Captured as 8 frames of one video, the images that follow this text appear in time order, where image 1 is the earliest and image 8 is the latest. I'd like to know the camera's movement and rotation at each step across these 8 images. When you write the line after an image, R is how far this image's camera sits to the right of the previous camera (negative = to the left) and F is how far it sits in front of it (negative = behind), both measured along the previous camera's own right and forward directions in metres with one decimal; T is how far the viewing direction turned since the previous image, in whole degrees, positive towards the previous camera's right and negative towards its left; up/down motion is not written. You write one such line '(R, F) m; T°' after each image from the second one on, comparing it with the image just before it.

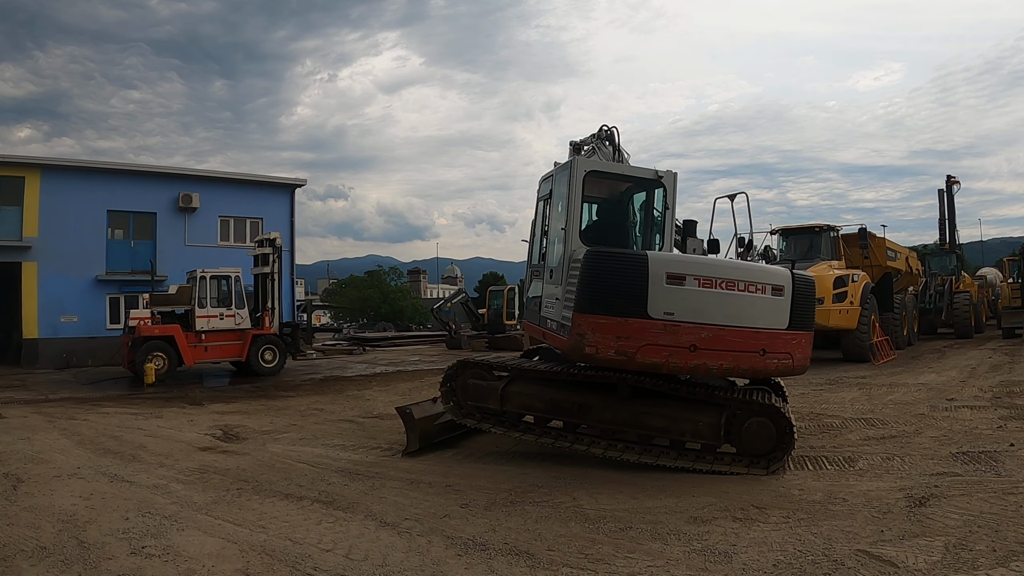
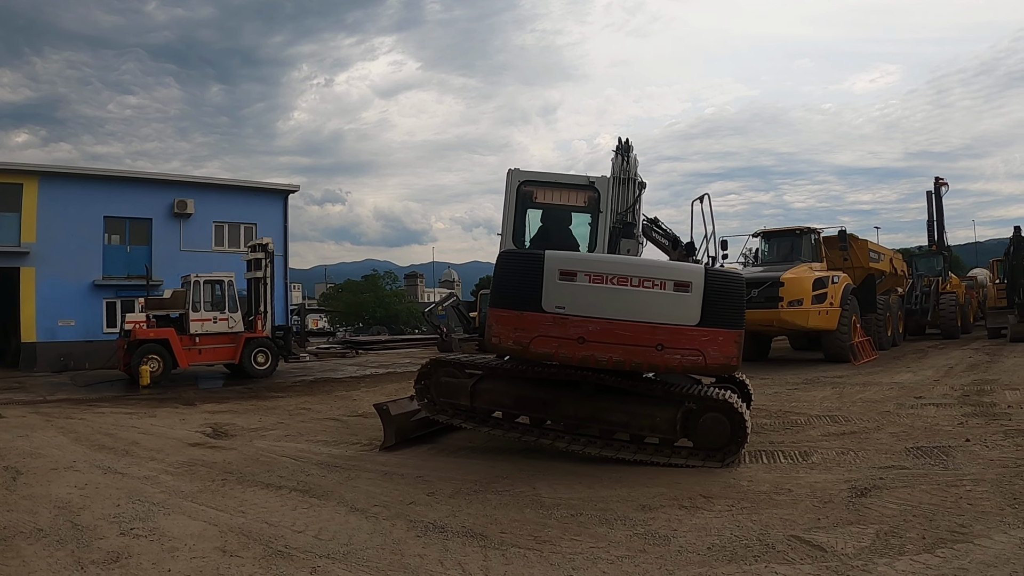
(+0.2, -0.3) m; 0°
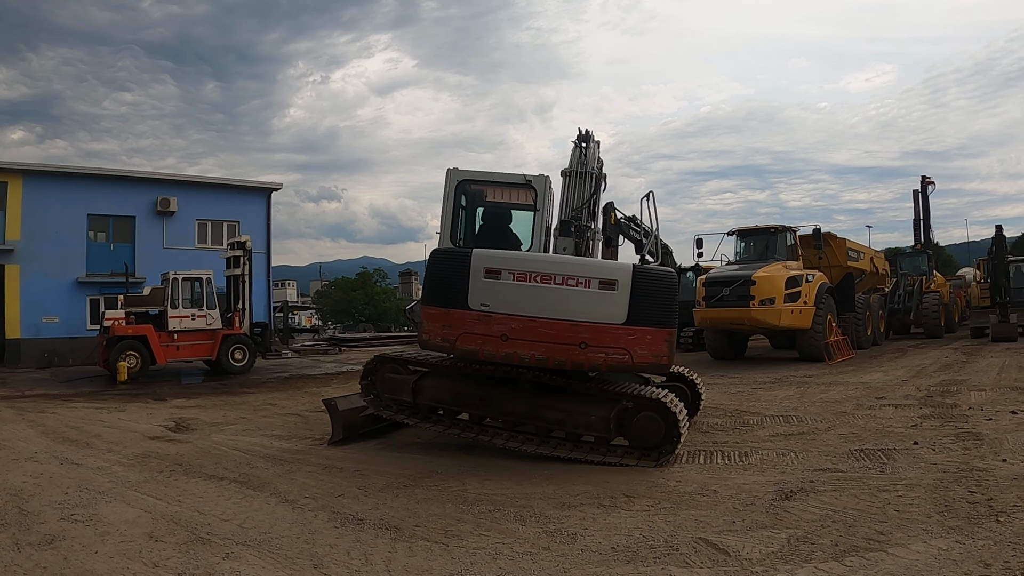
(+0.5, -0.2) m; 0°
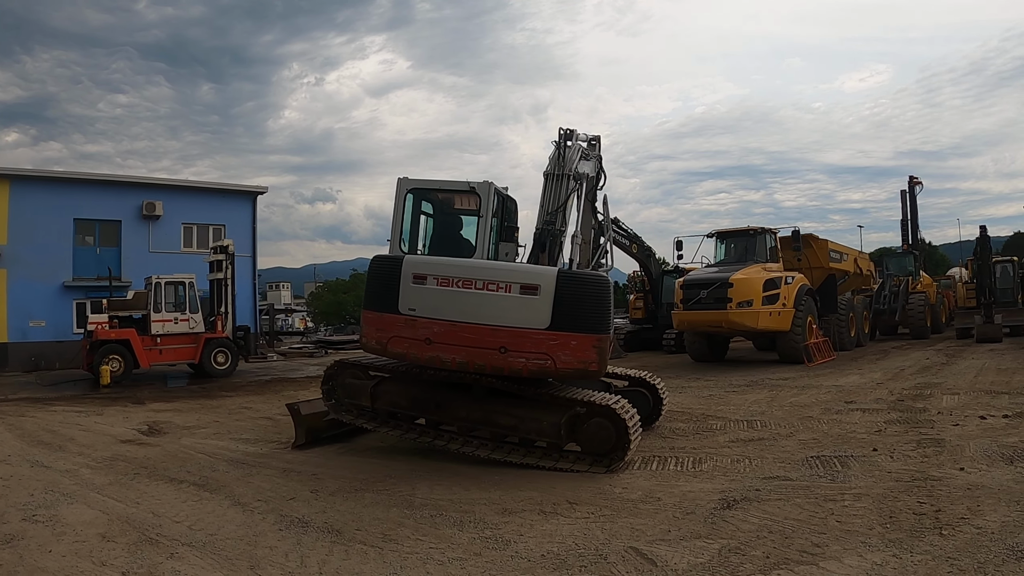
(+0.3, -0.2) m; 0°
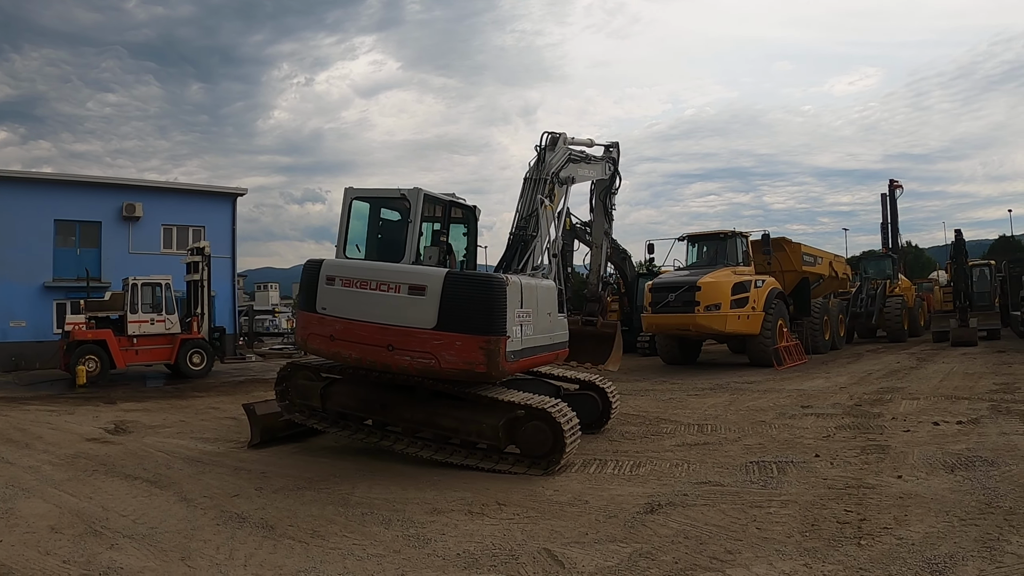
(+0.4, -0.3) m; +1°
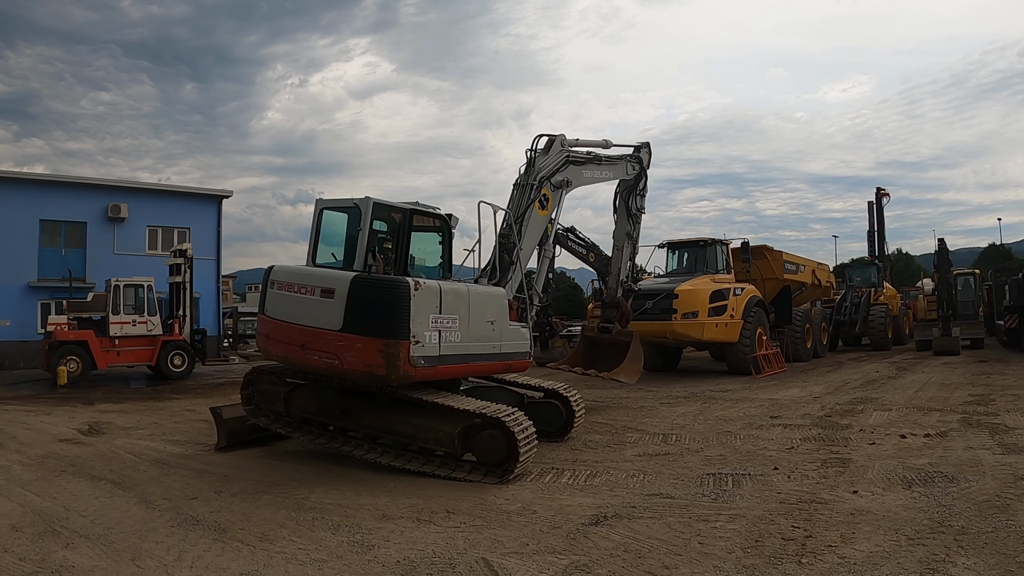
(+0.3, -0.2) m; 0°
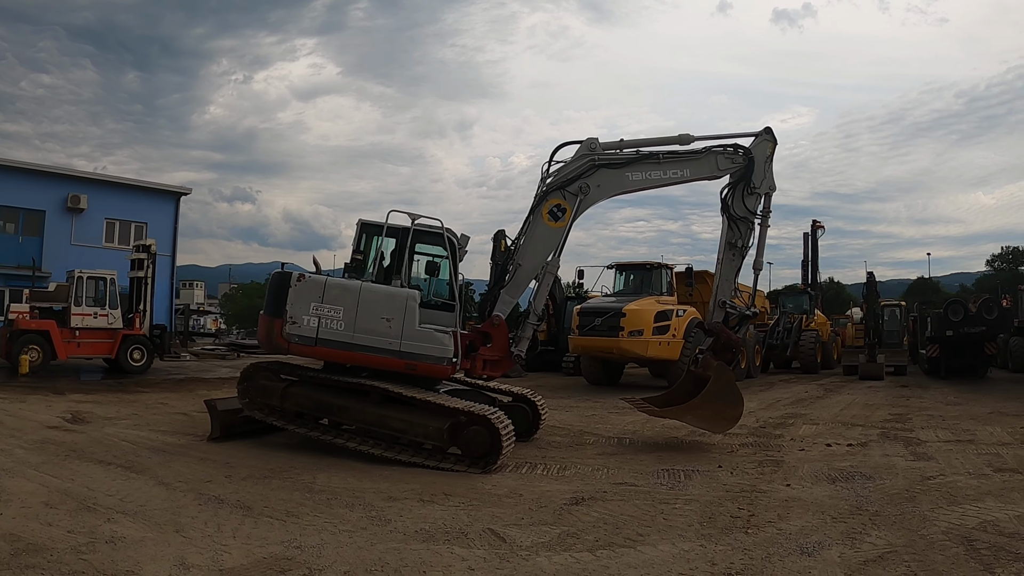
(-0.4, -0.6) m; +4°
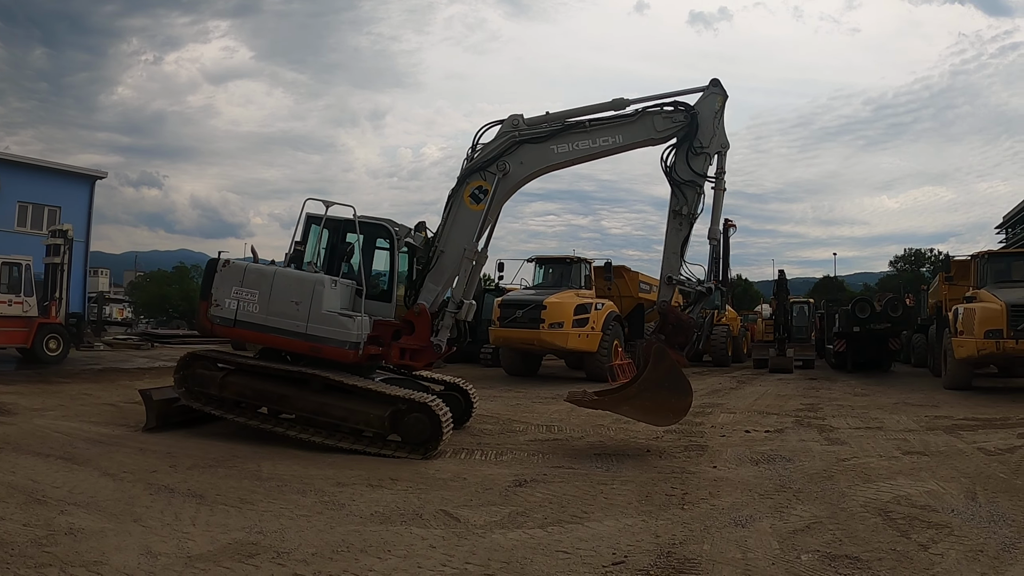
(-0.2, -0.1) m; +6°
